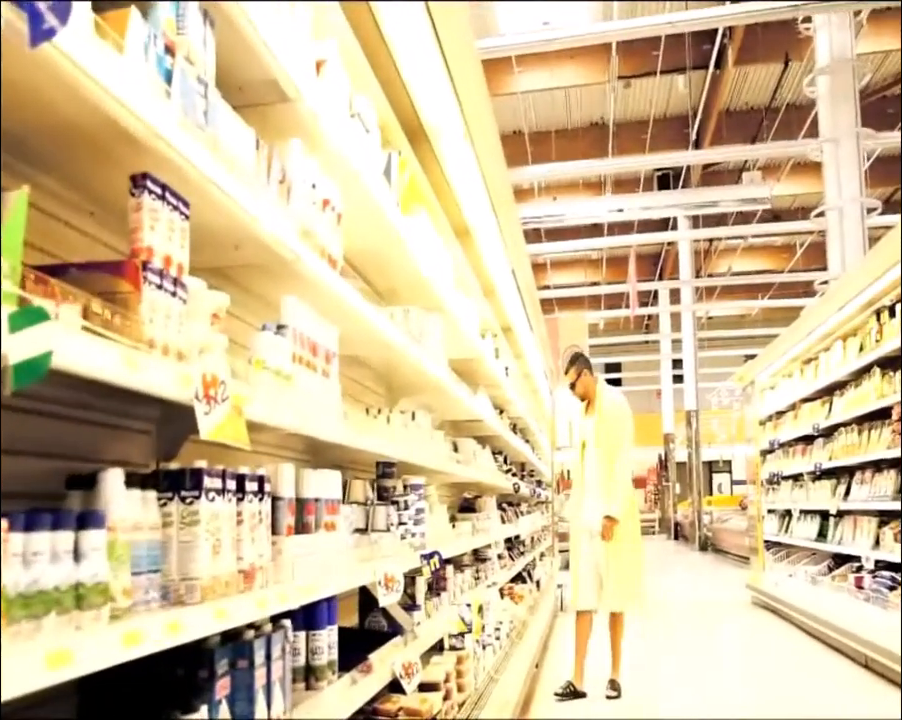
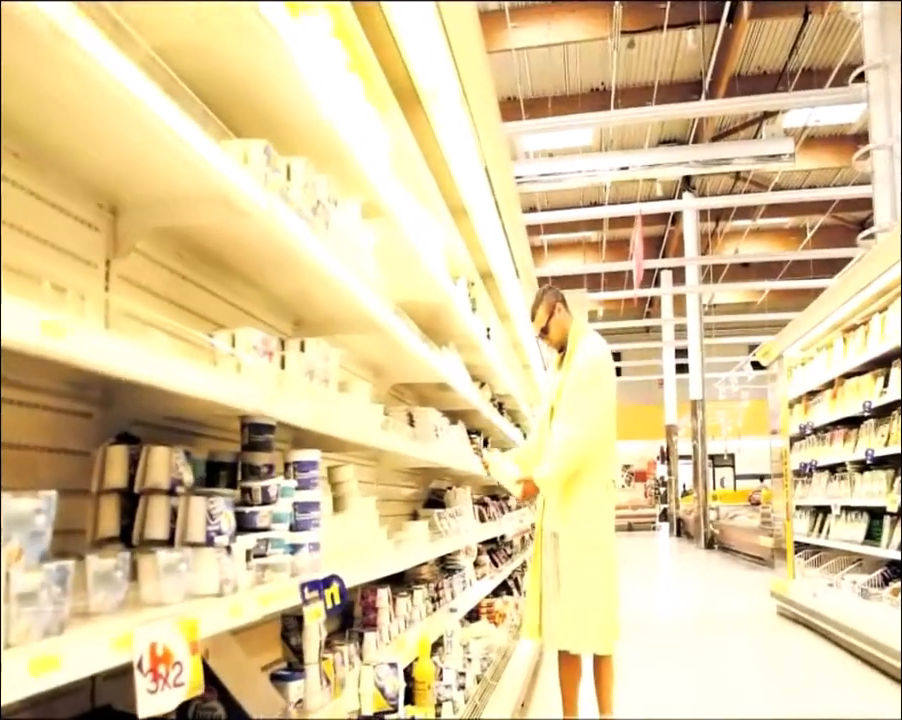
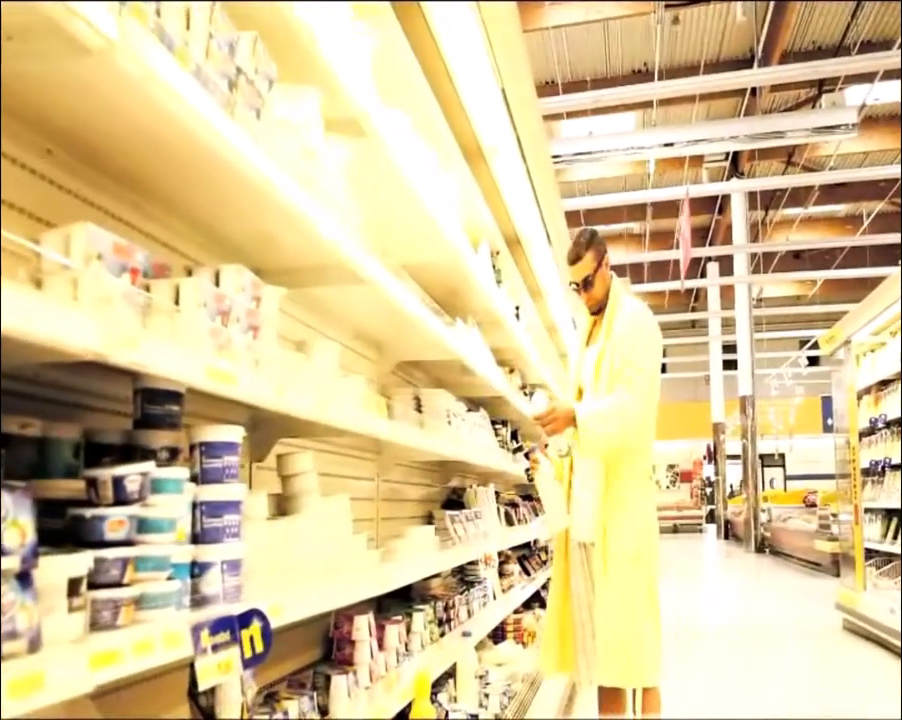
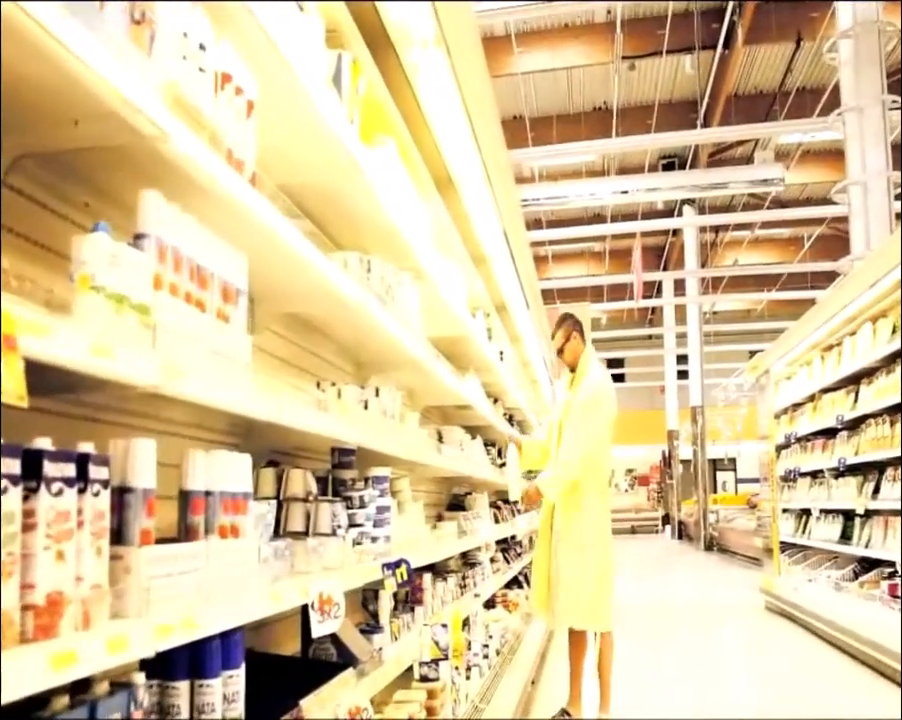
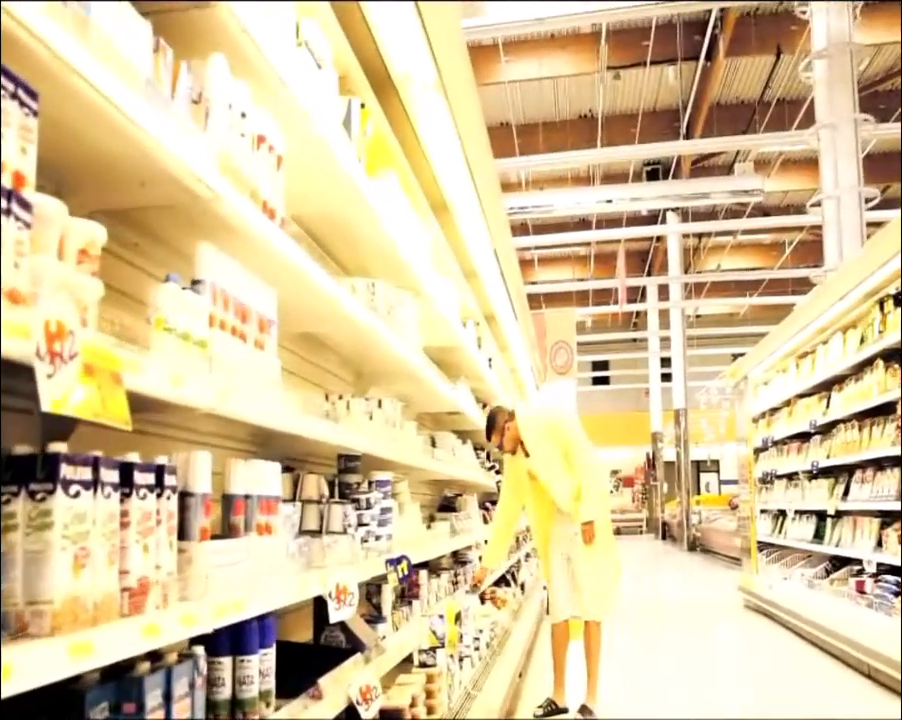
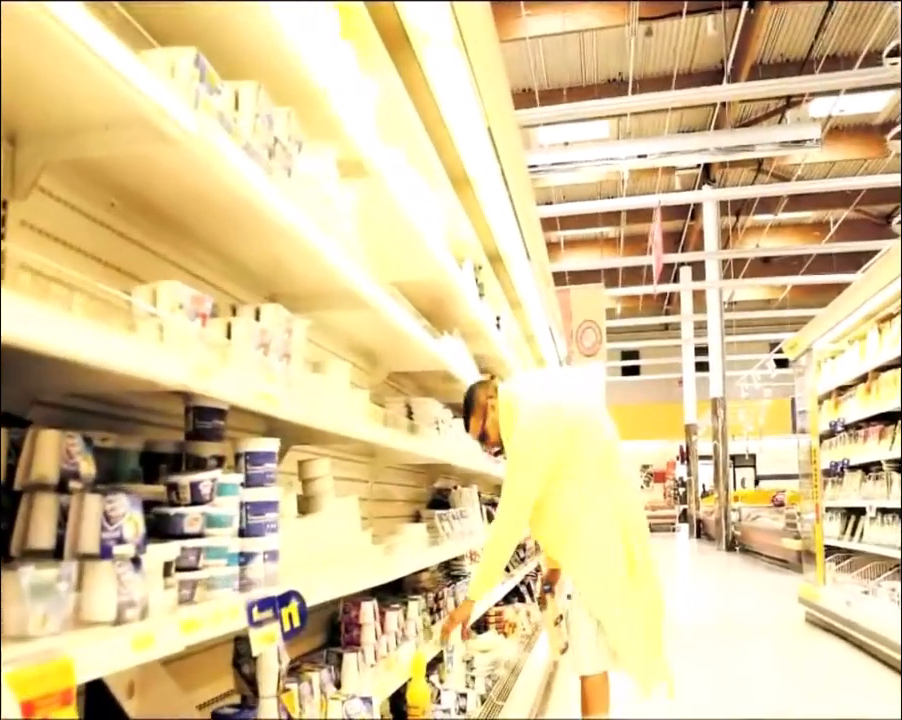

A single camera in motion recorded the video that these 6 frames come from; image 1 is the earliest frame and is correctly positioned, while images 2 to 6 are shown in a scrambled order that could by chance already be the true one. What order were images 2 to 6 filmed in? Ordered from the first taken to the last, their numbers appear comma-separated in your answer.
5, 4, 2, 6, 3
